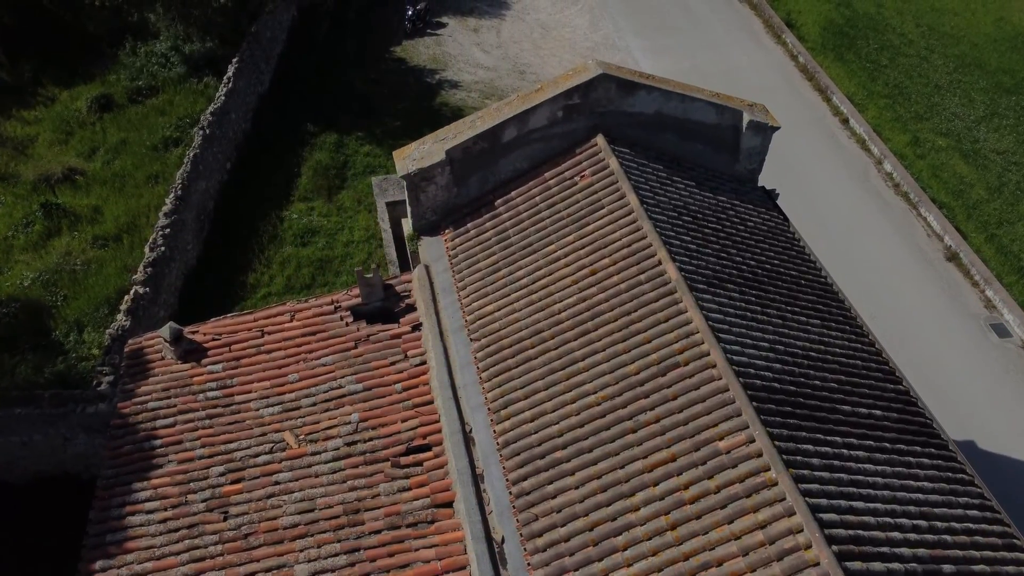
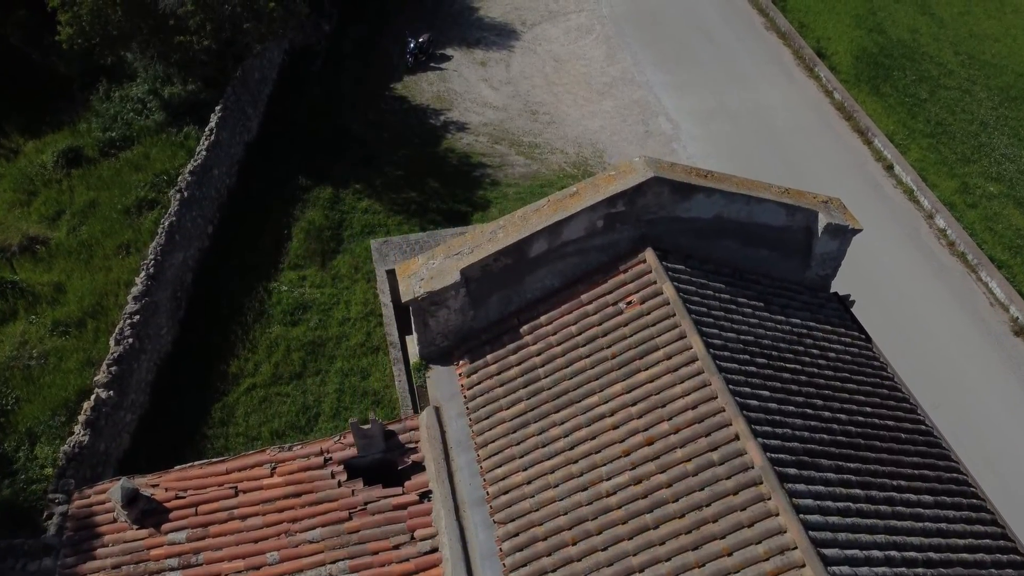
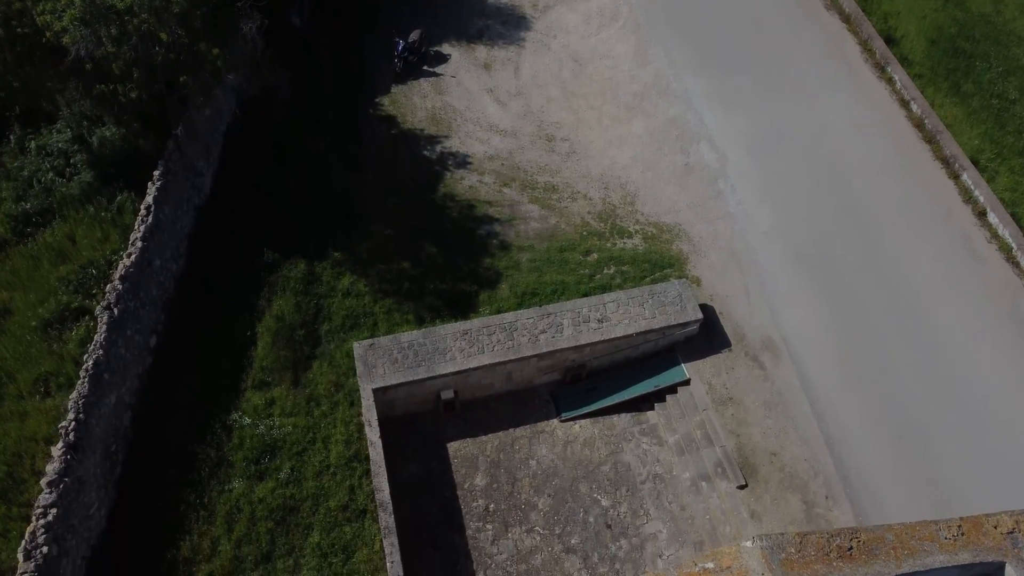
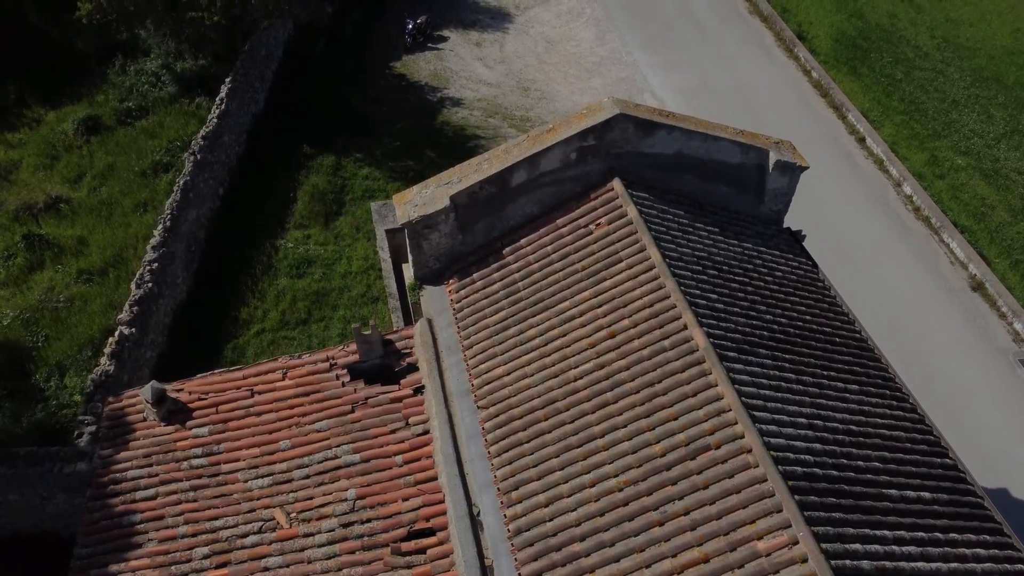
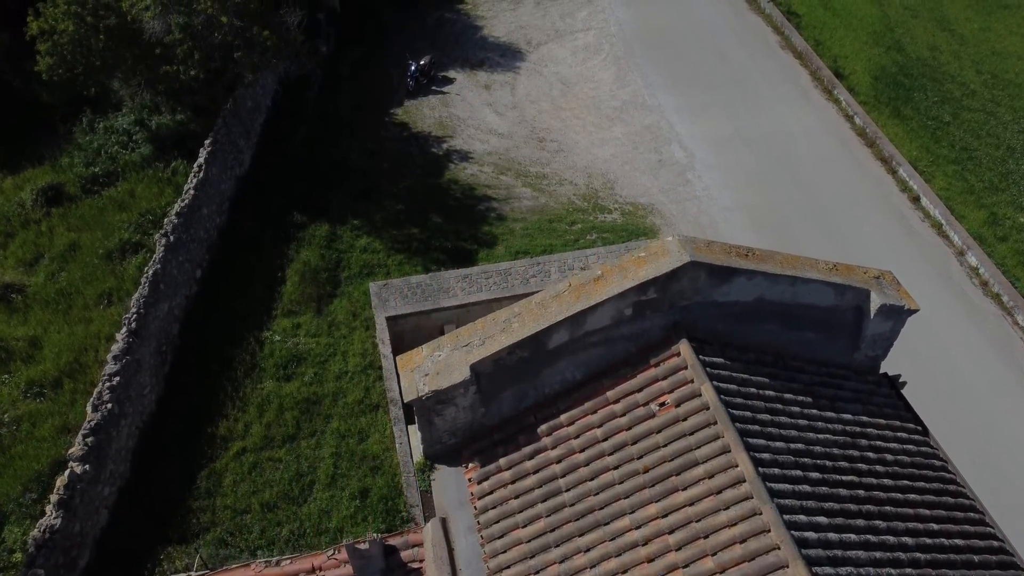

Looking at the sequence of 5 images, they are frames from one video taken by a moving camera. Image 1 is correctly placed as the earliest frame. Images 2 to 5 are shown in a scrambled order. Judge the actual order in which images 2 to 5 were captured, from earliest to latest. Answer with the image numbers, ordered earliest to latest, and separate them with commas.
4, 2, 5, 3
